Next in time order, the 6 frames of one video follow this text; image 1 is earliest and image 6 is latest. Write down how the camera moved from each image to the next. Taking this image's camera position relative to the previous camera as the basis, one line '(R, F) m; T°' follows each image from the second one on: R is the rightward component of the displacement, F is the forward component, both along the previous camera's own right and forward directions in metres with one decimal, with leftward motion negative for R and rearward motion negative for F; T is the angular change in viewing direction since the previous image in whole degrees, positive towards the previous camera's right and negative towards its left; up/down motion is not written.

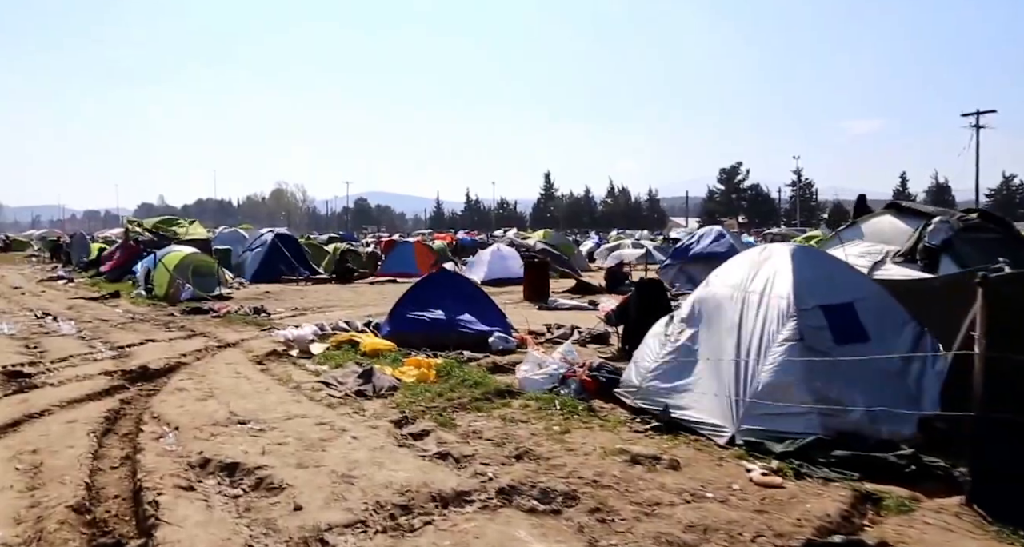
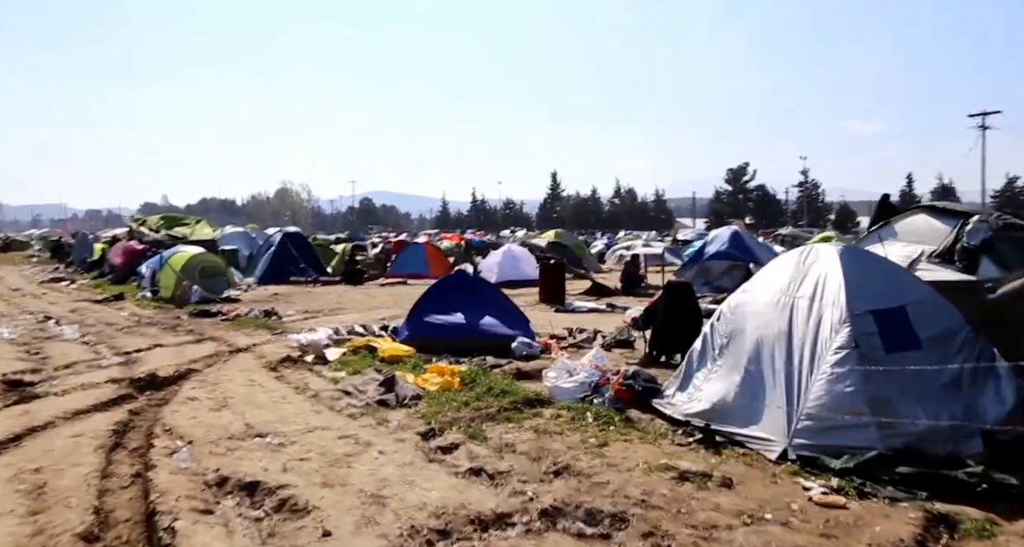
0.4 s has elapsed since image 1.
(-0.3, +0.4) m; 0°
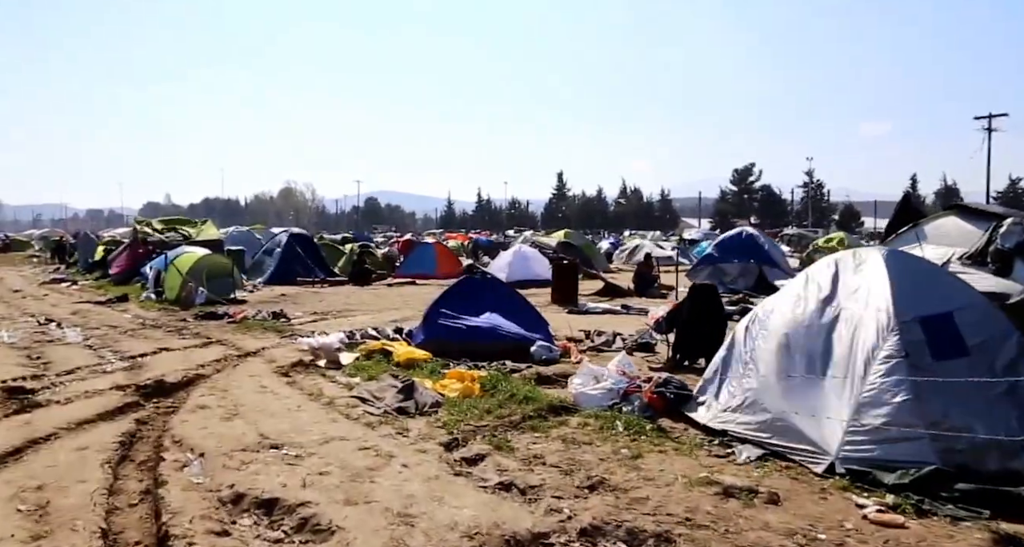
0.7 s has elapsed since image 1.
(-0.2, +0.4) m; 0°
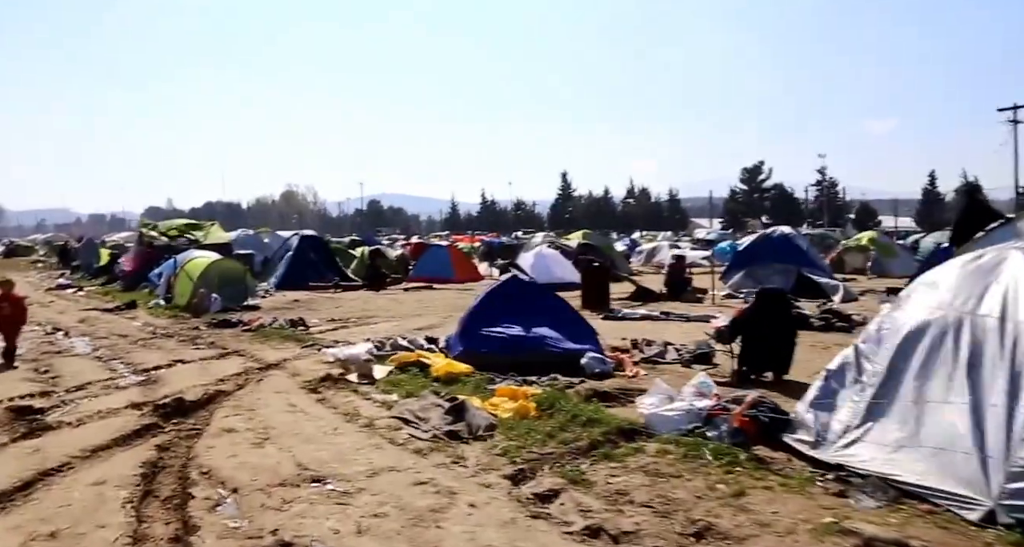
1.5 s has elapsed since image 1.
(-0.6, +0.9) m; 0°
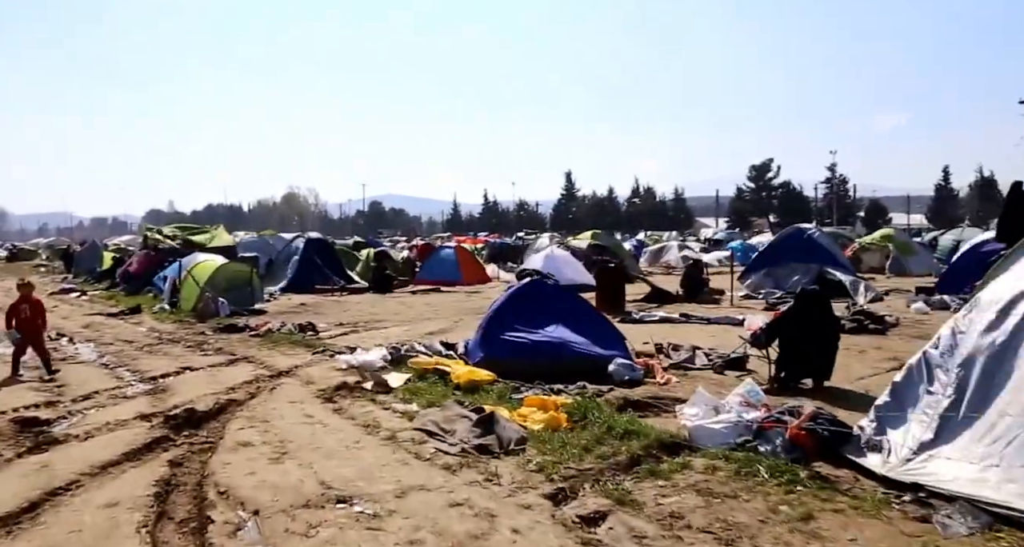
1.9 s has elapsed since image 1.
(-0.3, +0.5) m; 0°
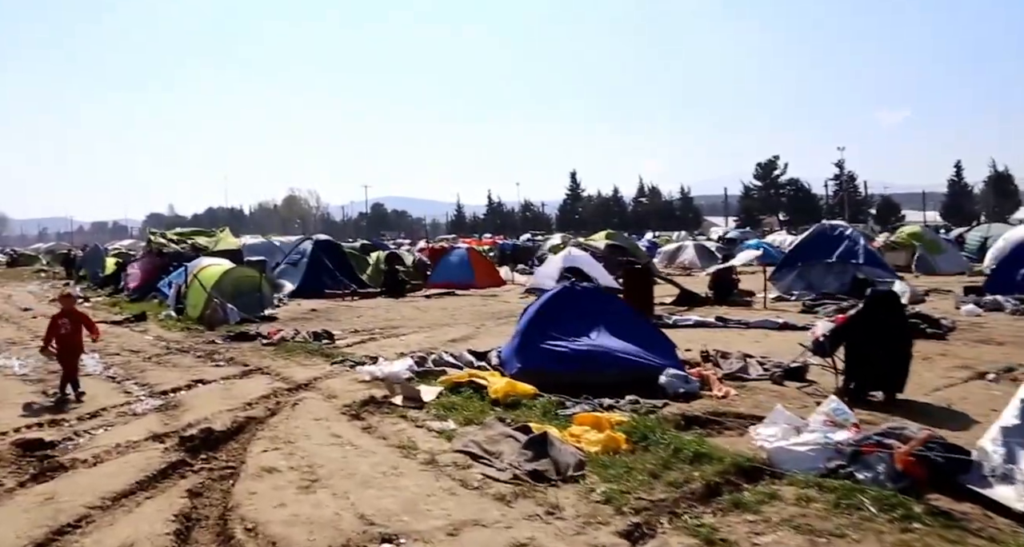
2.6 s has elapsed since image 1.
(-0.4, +0.7) m; 0°
